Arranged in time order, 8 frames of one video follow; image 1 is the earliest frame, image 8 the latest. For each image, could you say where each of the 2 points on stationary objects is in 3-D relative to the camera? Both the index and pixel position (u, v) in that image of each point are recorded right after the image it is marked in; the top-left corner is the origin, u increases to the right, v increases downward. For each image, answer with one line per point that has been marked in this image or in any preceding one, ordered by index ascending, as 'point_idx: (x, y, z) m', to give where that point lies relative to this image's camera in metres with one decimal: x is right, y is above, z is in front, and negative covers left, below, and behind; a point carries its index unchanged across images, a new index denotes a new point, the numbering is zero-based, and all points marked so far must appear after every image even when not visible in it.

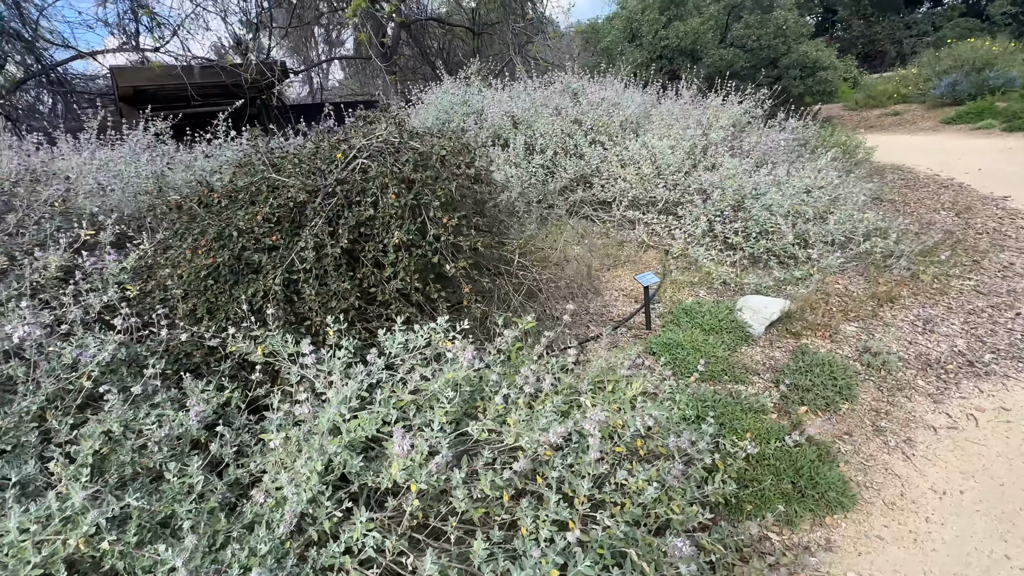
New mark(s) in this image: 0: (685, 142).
0: (+1.7, +1.4, +4.5) m
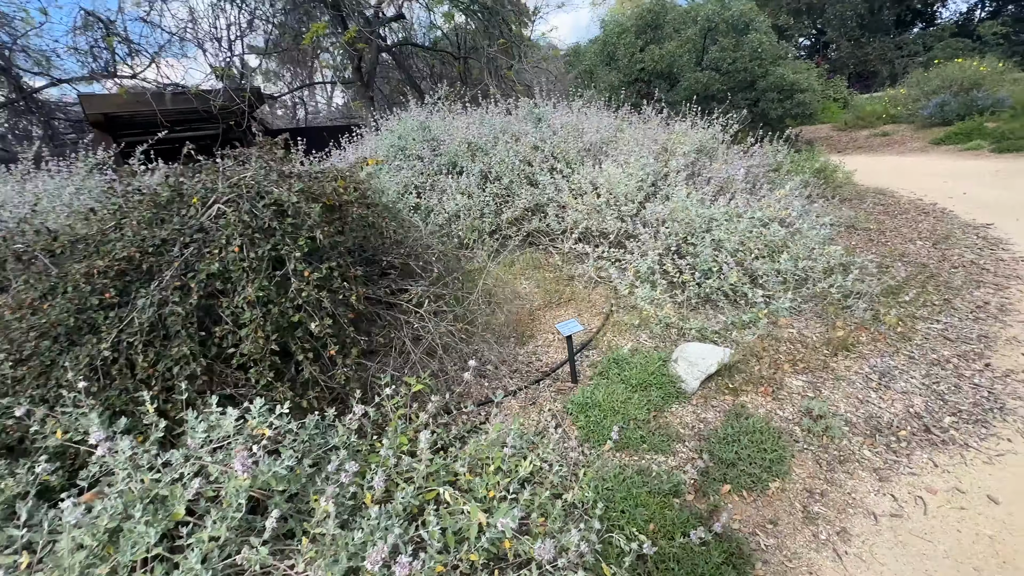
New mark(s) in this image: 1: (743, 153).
0: (+1.2, +1.1, +4.3) m
1: (+2.6, +1.5, +5.0) m
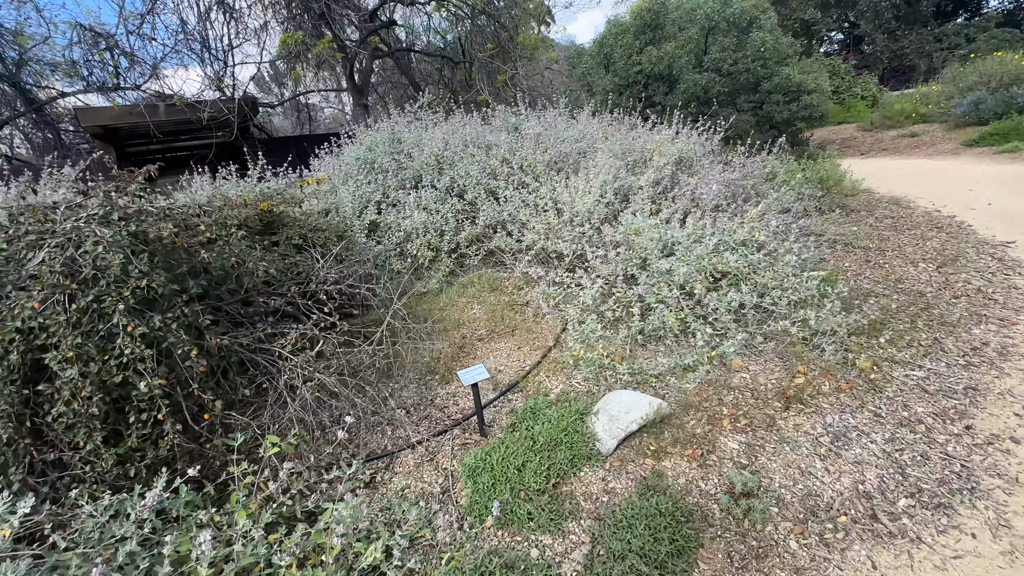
0: (+0.8, +0.9, +3.9) m
1: (+2.2, +1.3, +4.6) m
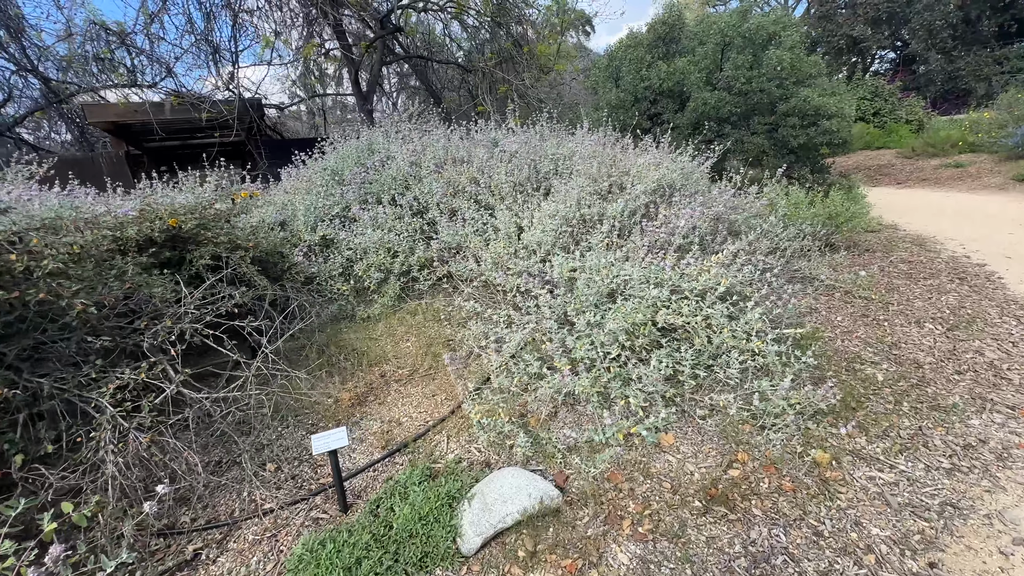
0: (+0.5, +0.6, +3.6) m
1: (+1.9, +0.9, +4.2) m
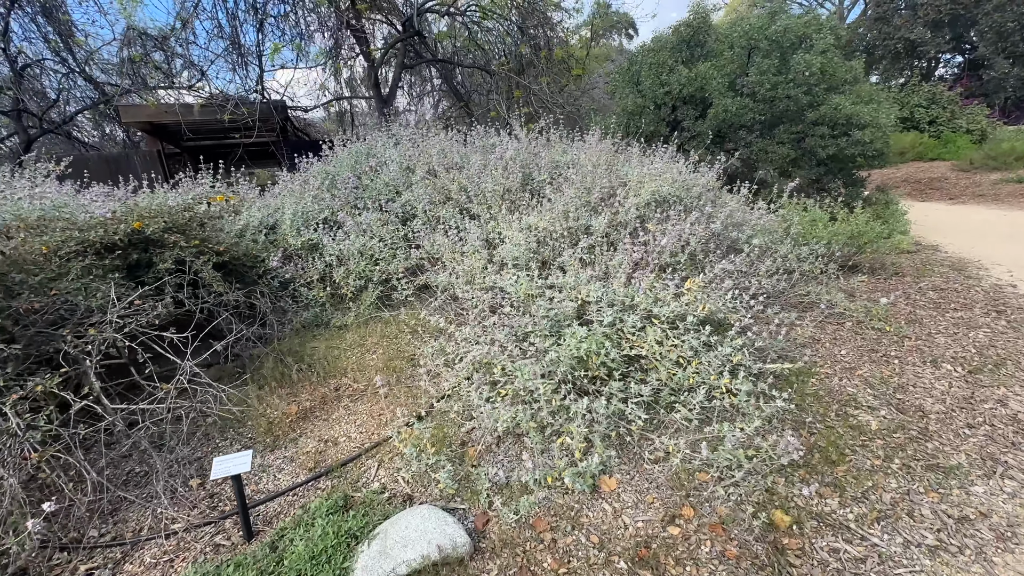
0: (+0.3, +0.5, +3.4) m
1: (+1.8, +0.7, +3.9) m
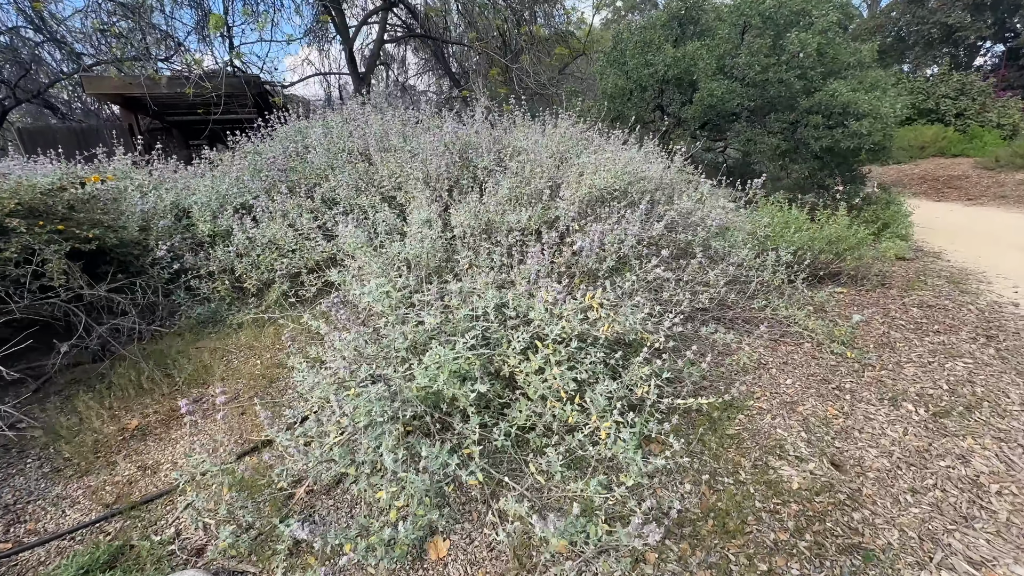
0: (-0.3, +0.4, +3.0) m
1: (+1.3, +0.6, +3.4) m
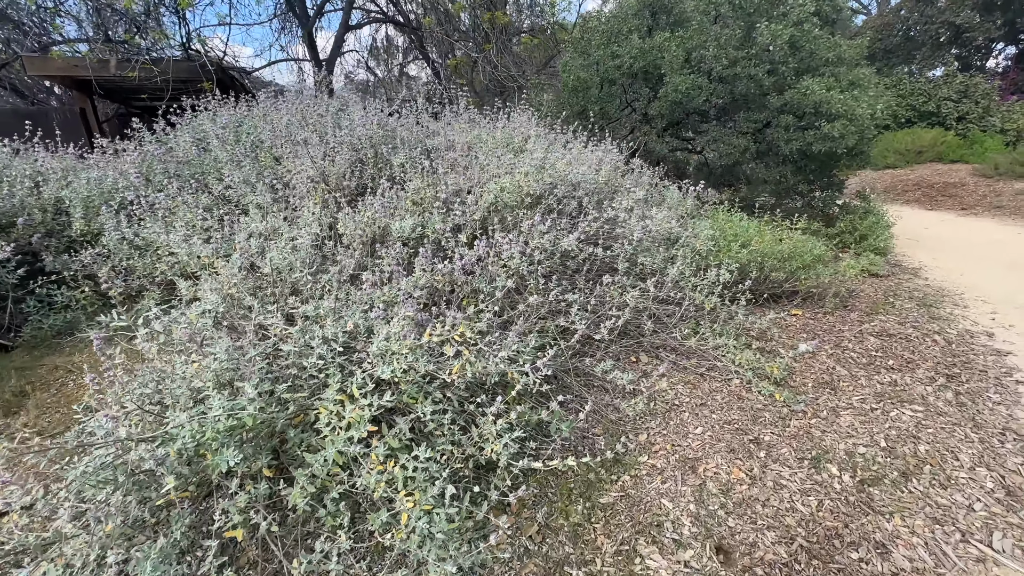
0: (-0.9, +0.3, +2.6) m
1: (+0.6, +0.5, +3.0) m
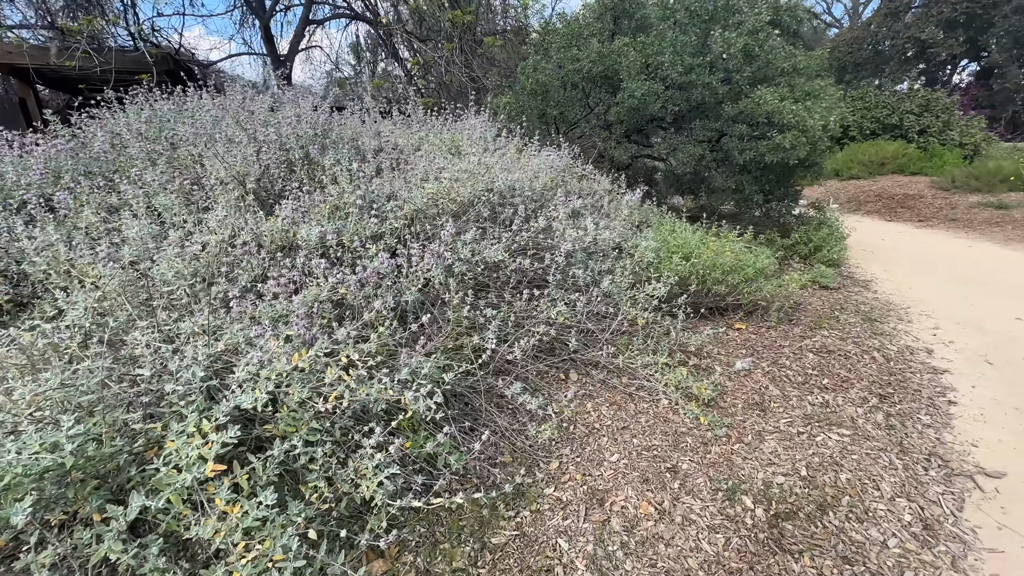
0: (-1.4, +0.3, +2.4) m
1: (+0.2, +0.4, +2.9) m
